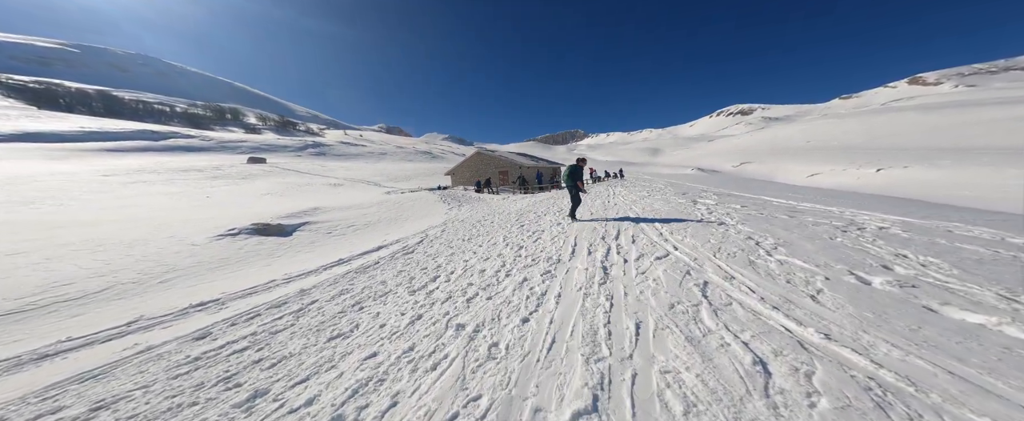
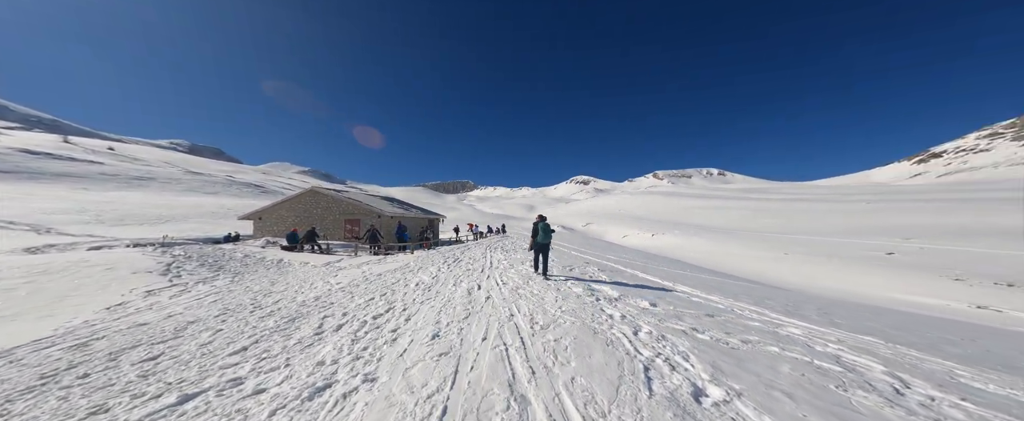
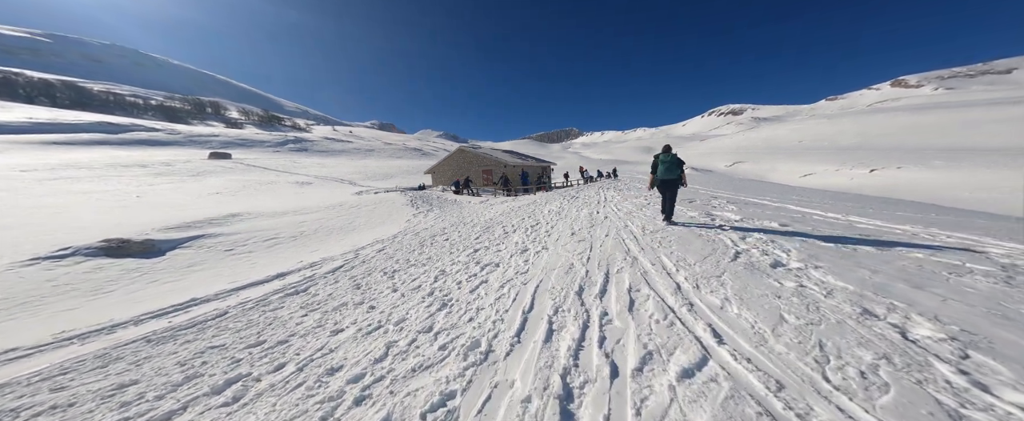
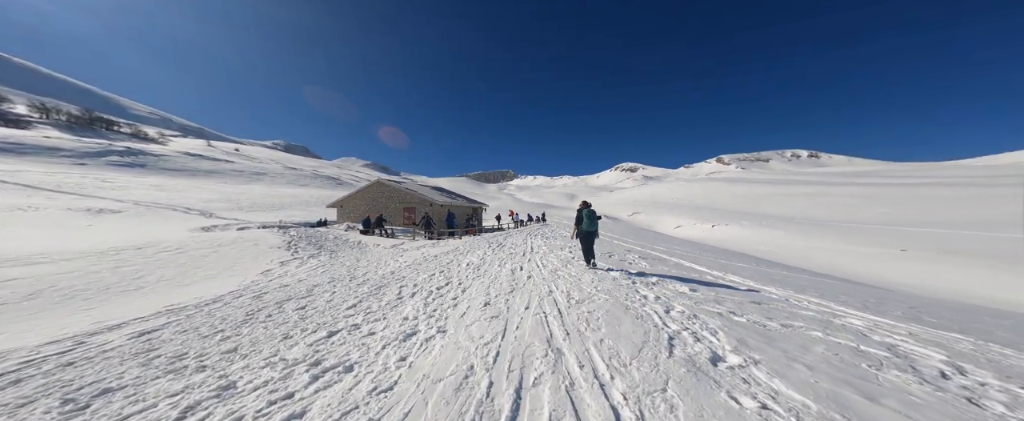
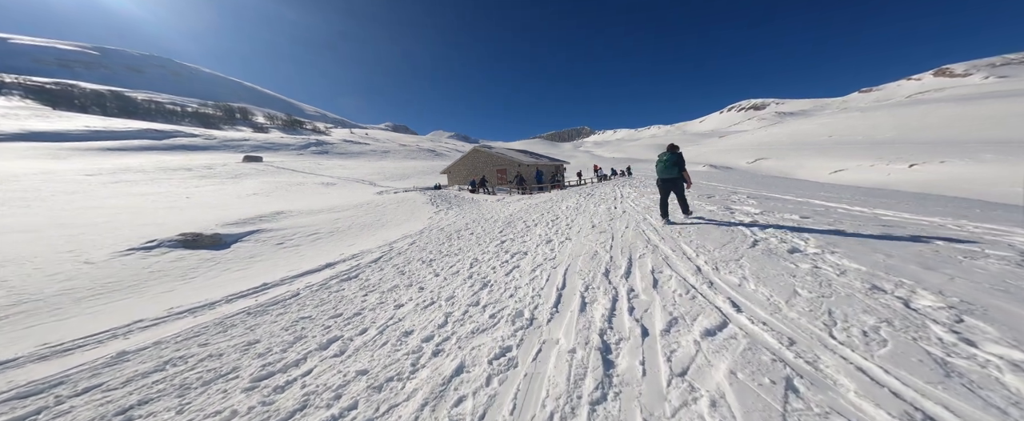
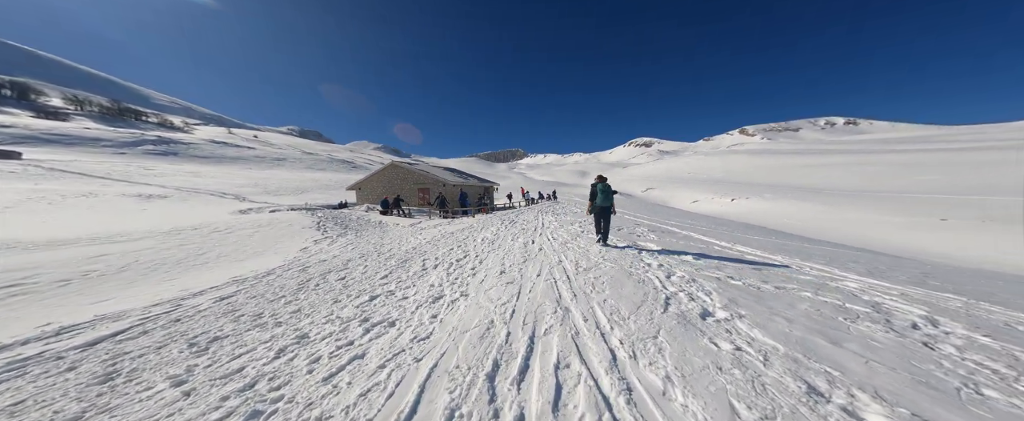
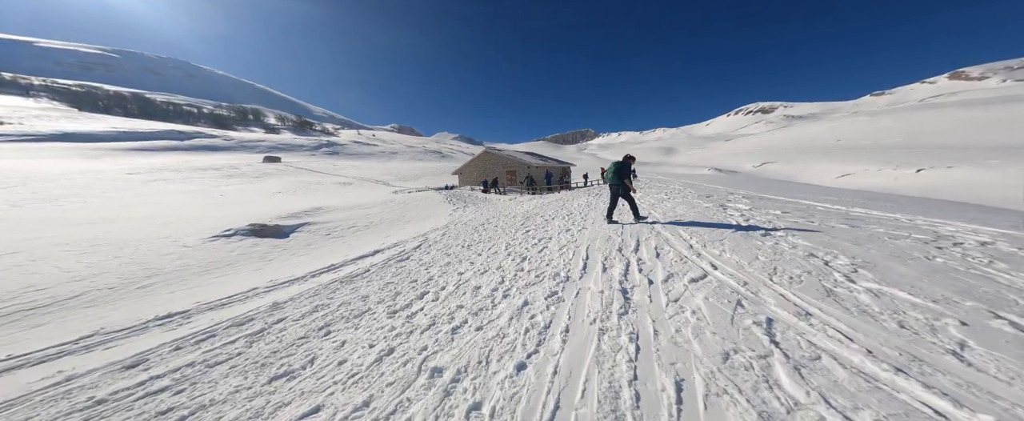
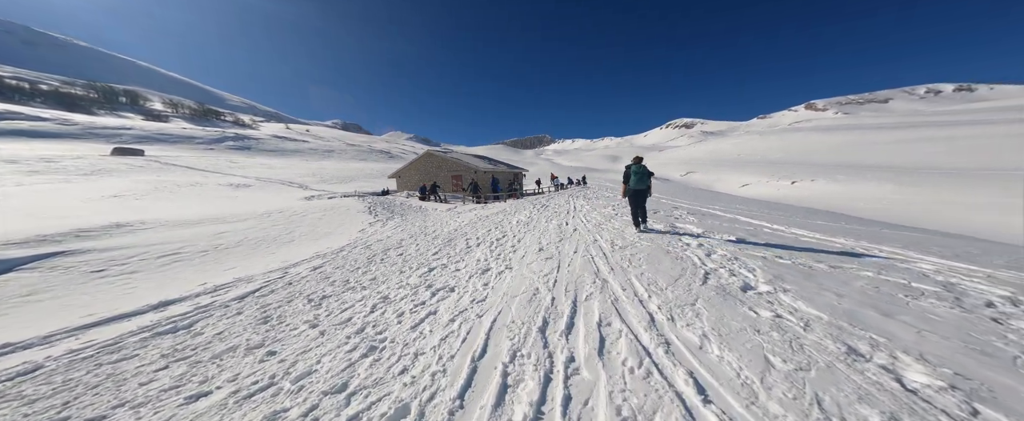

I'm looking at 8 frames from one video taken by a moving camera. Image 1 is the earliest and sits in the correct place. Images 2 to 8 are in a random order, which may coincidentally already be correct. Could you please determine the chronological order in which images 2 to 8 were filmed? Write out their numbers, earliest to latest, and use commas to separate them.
7, 5, 3, 8, 6, 4, 2
